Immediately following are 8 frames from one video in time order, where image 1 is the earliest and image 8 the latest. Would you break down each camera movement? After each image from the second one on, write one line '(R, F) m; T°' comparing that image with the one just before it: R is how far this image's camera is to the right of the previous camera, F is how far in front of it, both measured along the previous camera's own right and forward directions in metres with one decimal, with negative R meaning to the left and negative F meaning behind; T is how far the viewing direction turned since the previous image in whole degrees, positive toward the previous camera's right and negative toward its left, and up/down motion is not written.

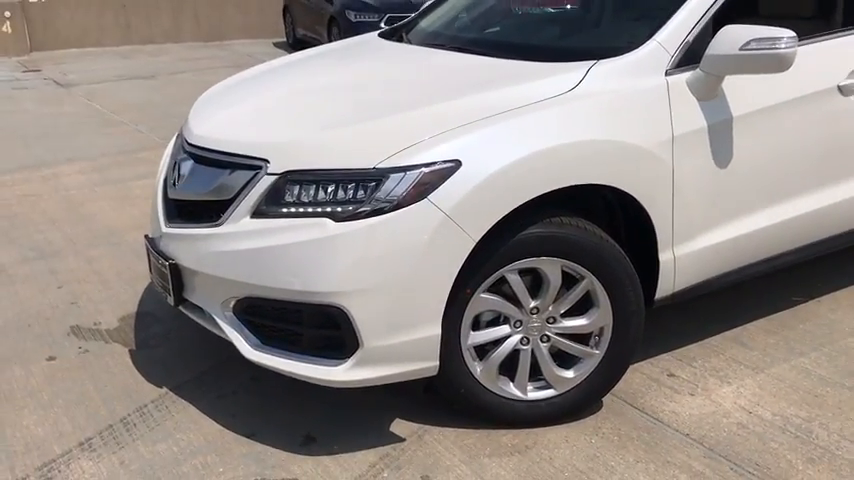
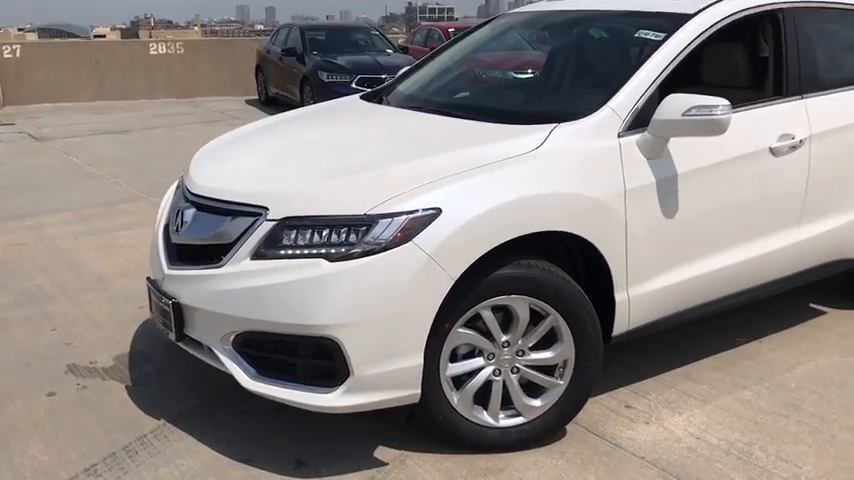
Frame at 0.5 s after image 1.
(-0.1, -0.3) m; +2°
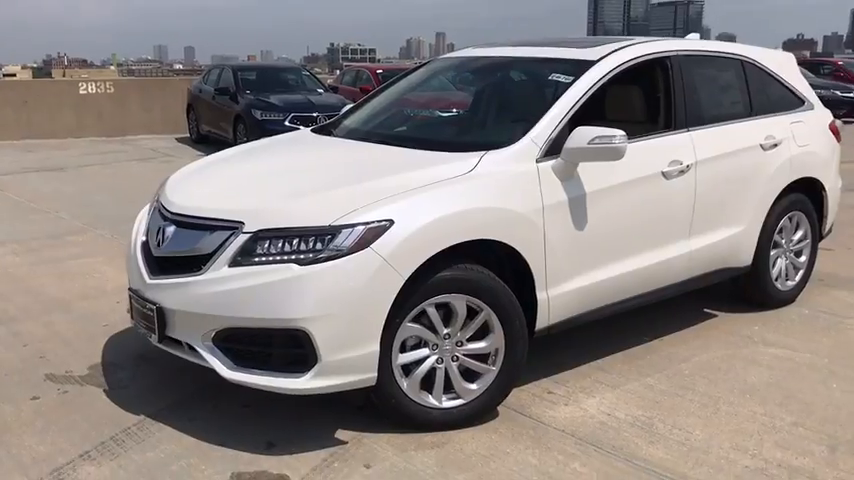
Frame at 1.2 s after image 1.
(-0.1, -0.5) m; +5°
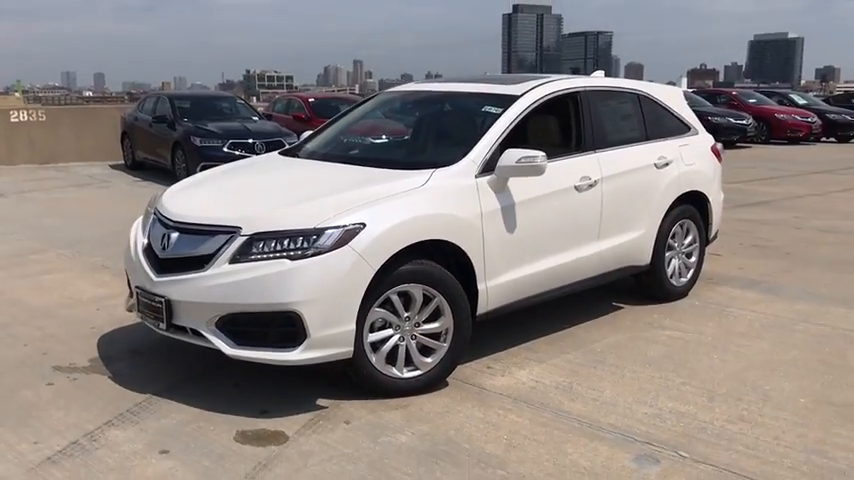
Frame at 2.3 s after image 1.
(-0.2, -0.8) m; +6°
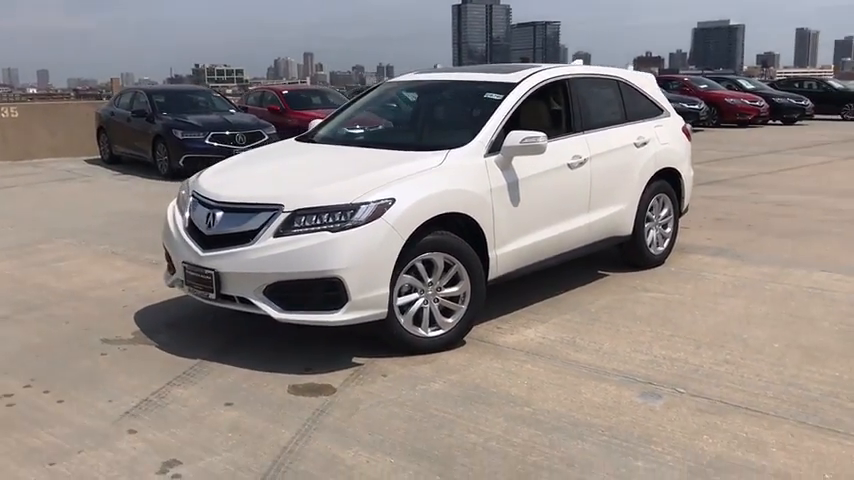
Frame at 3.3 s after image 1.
(-0.4, -0.5) m; +3°
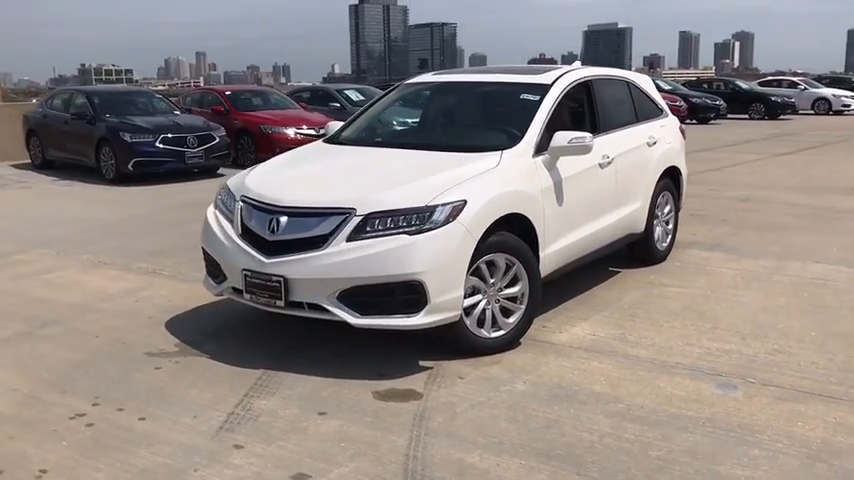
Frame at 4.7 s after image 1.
(-1.0, +0.1) m; +7°
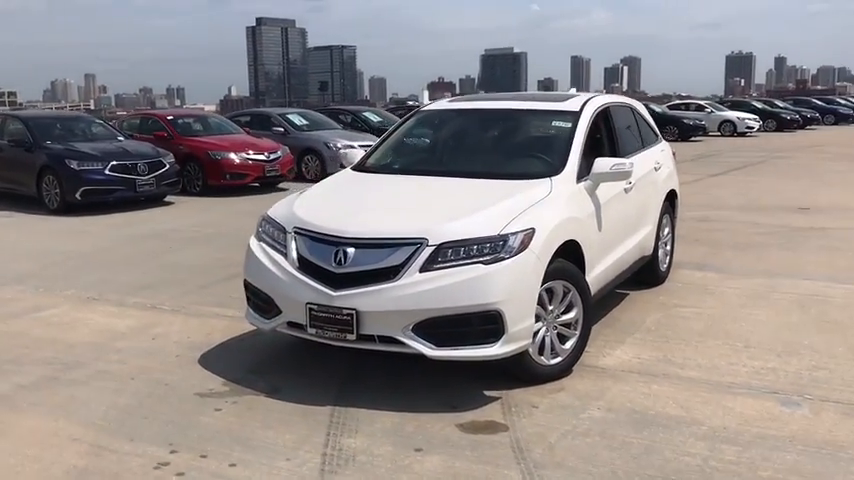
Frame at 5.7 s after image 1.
(-0.9, +0.1) m; +7°
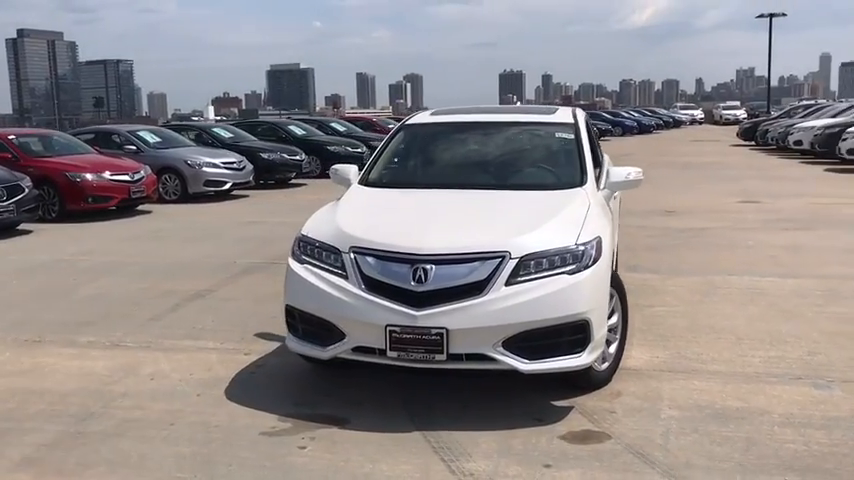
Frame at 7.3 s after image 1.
(-1.5, +0.3) m; +14°
